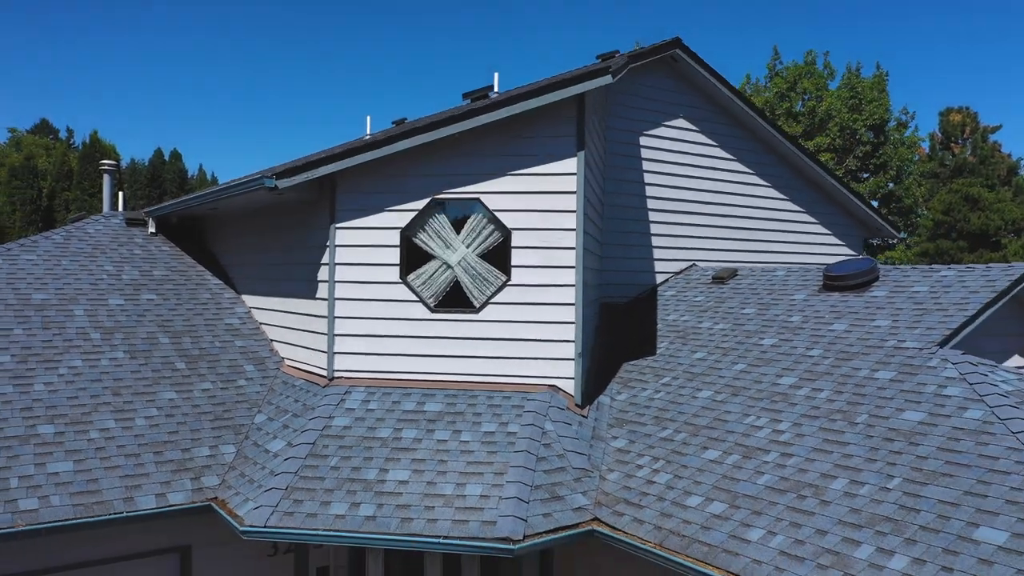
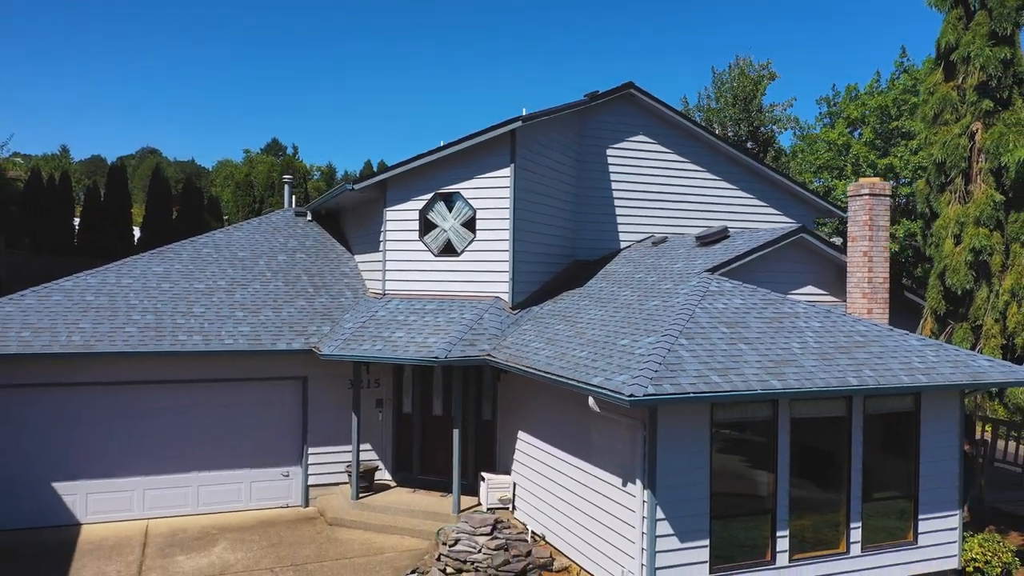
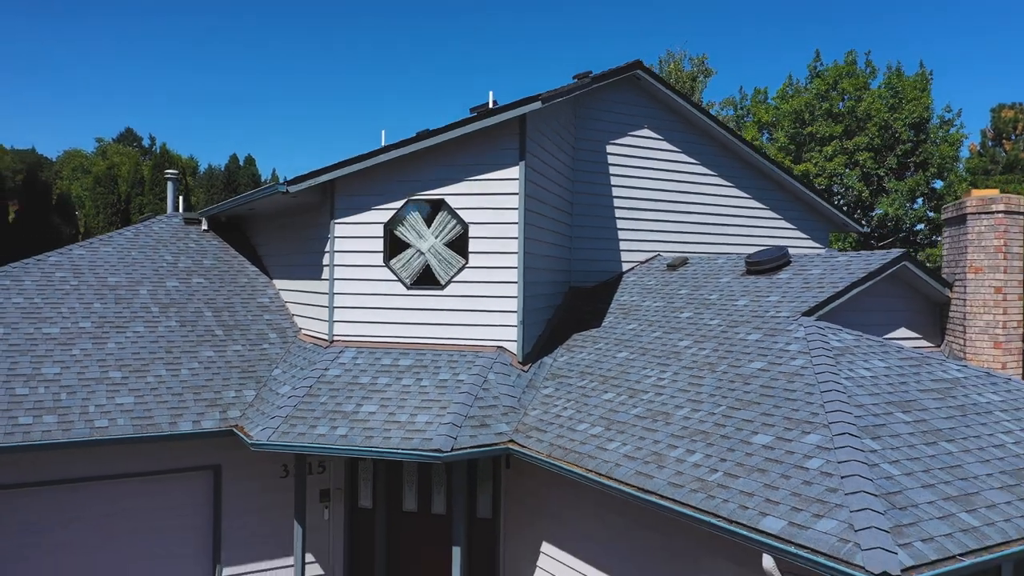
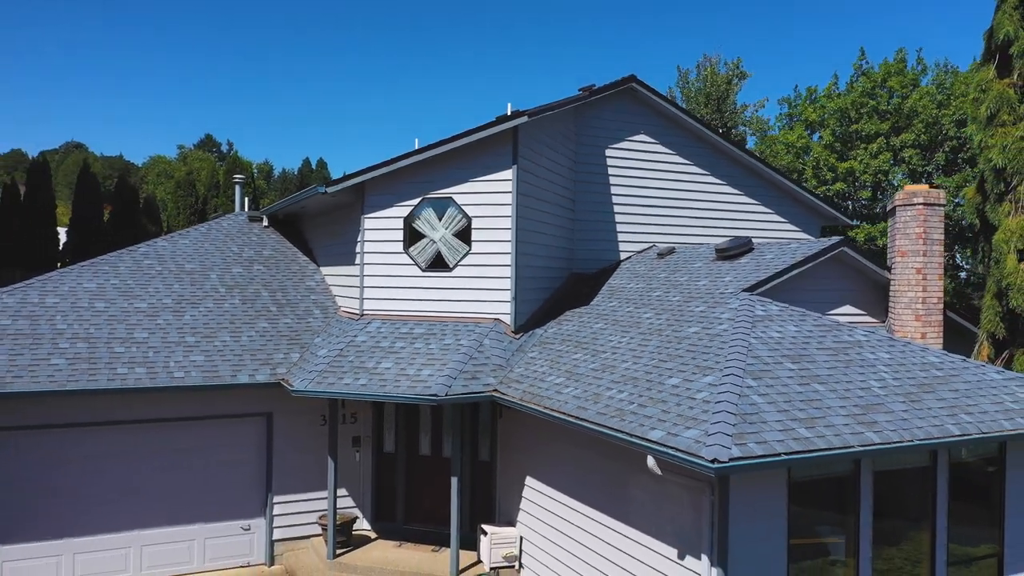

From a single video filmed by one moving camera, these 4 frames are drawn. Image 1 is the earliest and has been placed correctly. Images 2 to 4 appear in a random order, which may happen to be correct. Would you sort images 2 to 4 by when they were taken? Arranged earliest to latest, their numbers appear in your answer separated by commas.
3, 4, 2
